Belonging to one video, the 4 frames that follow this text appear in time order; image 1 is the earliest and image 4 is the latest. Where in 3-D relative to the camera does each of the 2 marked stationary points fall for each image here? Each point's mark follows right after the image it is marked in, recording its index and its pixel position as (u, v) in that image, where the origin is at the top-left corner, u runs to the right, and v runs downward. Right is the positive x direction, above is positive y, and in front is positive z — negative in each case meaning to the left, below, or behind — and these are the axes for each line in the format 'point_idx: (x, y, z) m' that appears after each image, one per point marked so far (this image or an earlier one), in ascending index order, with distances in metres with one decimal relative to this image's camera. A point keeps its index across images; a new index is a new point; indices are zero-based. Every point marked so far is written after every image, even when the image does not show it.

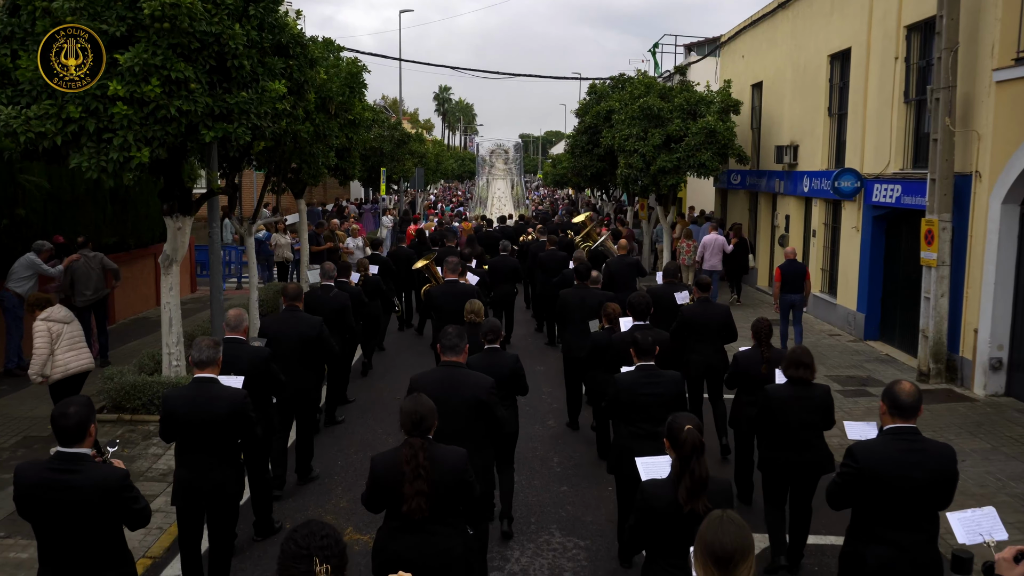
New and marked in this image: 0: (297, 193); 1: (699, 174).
0: (-3.7, +1.6, +14.6) m
1: (+4.2, +2.5, +18.9) m
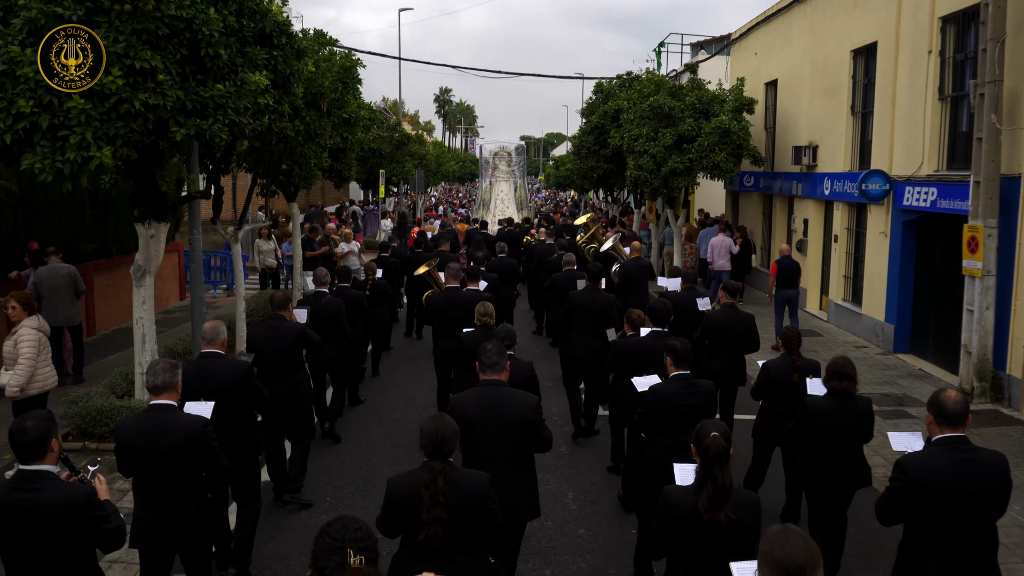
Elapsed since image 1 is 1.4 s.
0: (-3.6, +1.5, +14.0) m
1: (+4.2, +2.4, +18.4) m
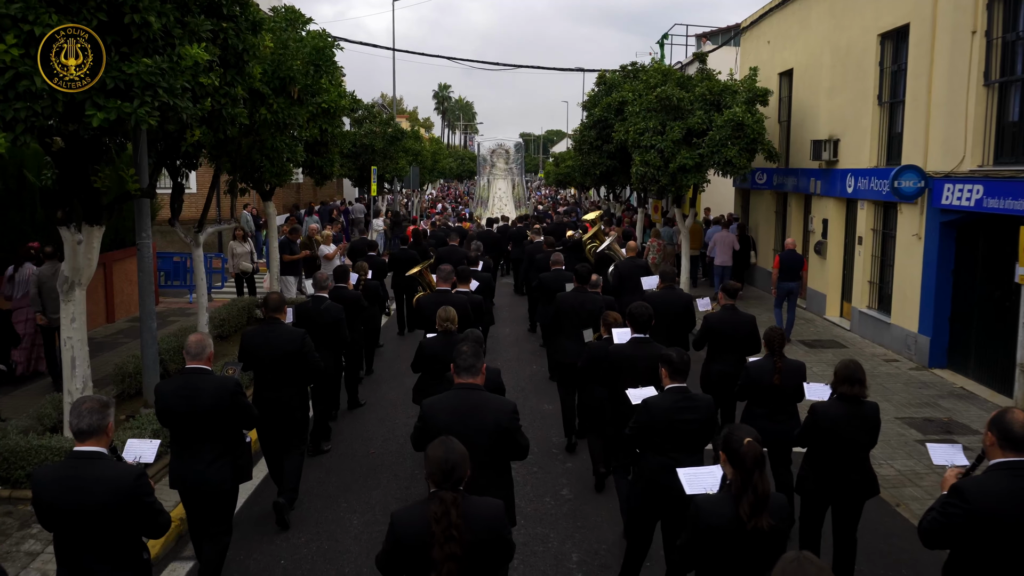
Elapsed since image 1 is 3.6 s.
0: (-3.6, +1.4, +13.2) m
1: (+4.2, +2.3, +17.6) m
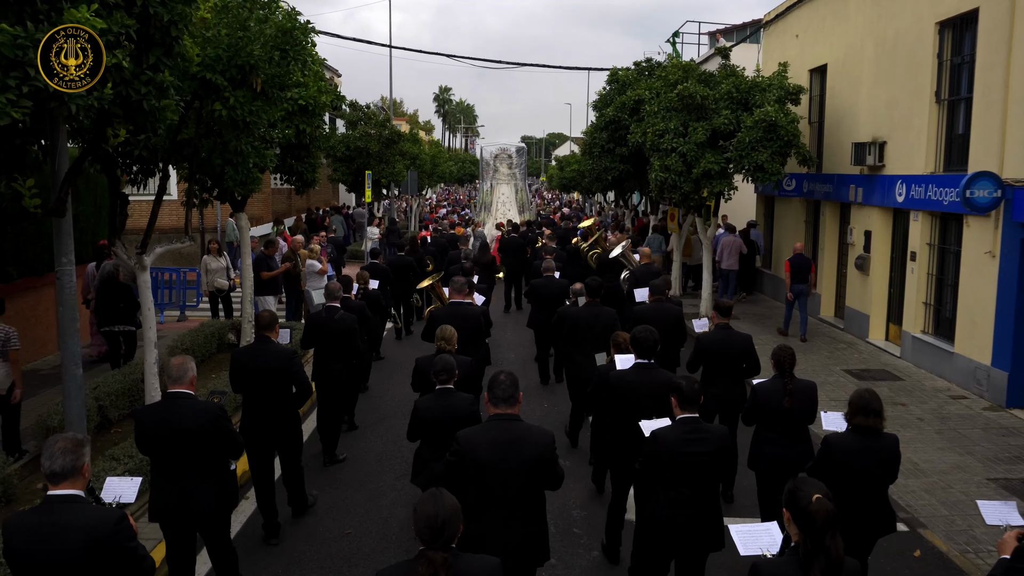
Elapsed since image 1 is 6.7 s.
0: (-3.6, +1.2, +12.2) m
1: (+4.3, +2.1, +16.5) m
